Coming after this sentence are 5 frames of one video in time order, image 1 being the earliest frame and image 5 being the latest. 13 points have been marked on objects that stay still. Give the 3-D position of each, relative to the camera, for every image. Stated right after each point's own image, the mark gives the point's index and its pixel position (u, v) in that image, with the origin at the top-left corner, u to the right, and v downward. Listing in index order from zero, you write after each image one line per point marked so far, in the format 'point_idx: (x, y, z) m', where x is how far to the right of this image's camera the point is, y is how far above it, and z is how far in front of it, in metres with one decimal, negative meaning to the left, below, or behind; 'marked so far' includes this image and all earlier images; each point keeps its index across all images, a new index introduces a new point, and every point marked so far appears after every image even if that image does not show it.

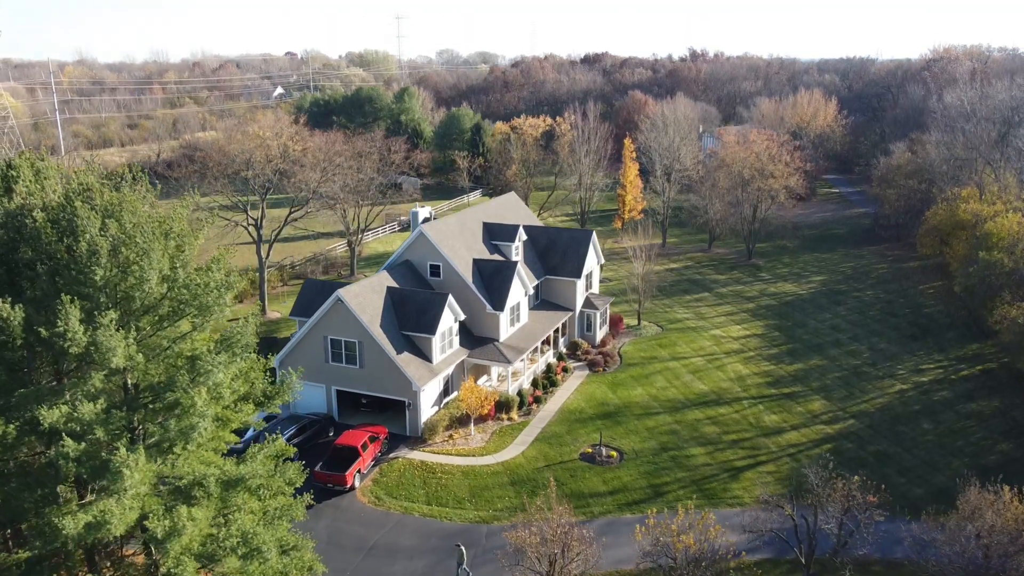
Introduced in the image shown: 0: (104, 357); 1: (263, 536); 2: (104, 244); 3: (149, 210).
0: (-8.8, -1.5, +15.4) m
1: (-6.0, -5.9, +17.0) m
2: (-8.8, +1.0, +15.2) m
3: (-8.3, +1.8, +16.5) m
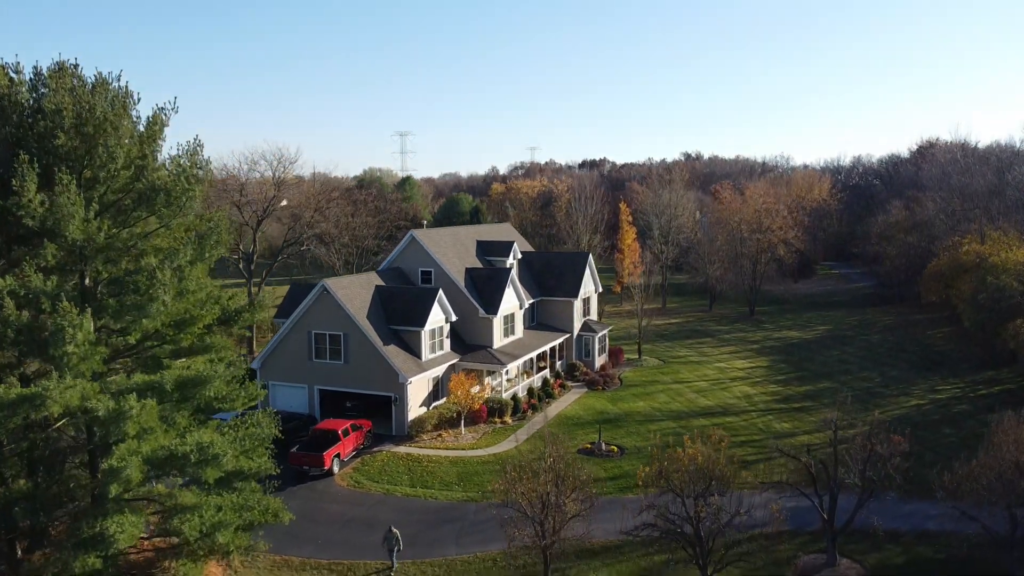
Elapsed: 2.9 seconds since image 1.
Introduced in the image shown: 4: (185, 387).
0: (-9.2, +1.2, +14.4) m
1: (-6.3, -3.3, +15.4) m
2: (-9.2, +3.8, +14.7) m
3: (-8.7, +4.3, +16.0) m
4: (-7.1, -2.2, +15.5) m
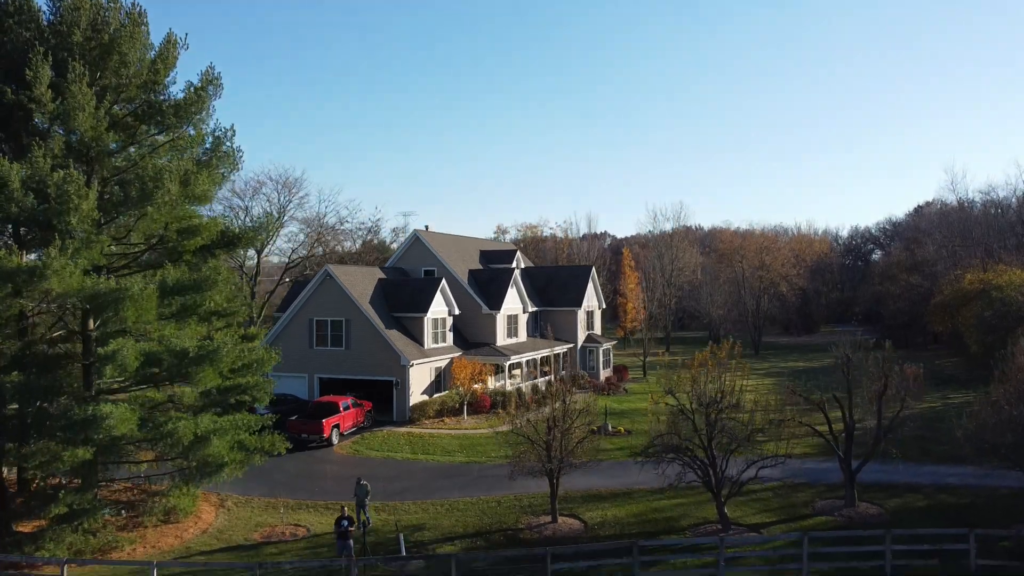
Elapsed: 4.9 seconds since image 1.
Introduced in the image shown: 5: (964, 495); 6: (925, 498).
0: (-9.1, +3.5, +14.6) m
1: (-6.2, -1.2, +15.0) m
2: (-9.1, +6.0, +15.2) m
3: (-8.6, +6.3, +16.6) m
4: (-7.0, 0.0, +15.3) m
5: (+12.2, -5.6, +19.3) m
6: (+11.0, -5.6, +19.1) m
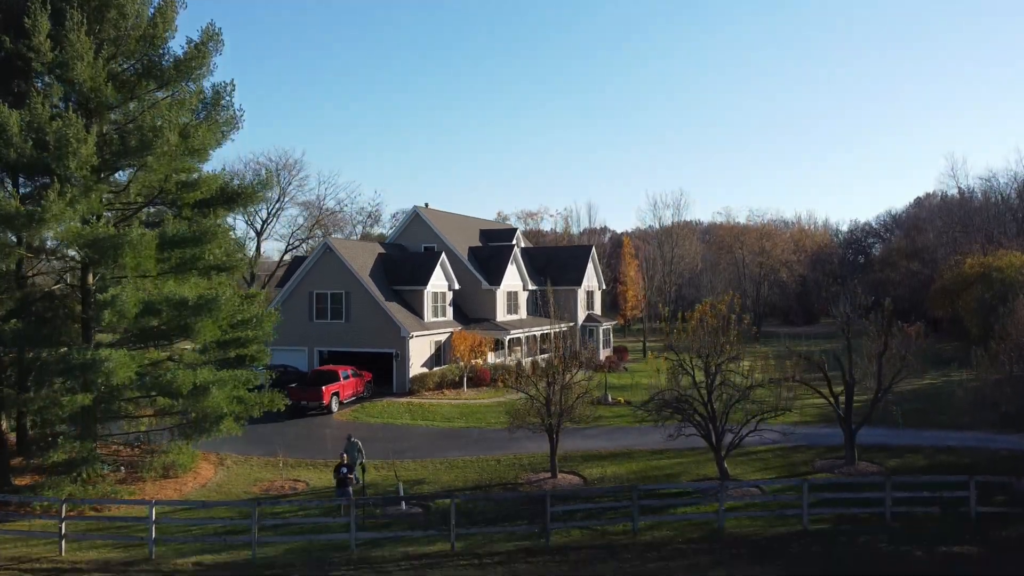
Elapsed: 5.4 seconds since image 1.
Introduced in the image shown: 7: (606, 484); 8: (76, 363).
0: (-9.1, +4.5, +14.6) m
1: (-6.2, -0.1, +15.0) m
2: (-9.1, +7.0, +15.2) m
3: (-8.6, +7.4, +16.6) m
4: (-7.0, +1.1, +15.3) m
5: (+12.2, -4.5, +19.3) m
6: (+11.0, -4.5, +19.0) m
7: (+2.2, -4.5, +16.4) m
8: (-8.2, -1.4, +13.4) m
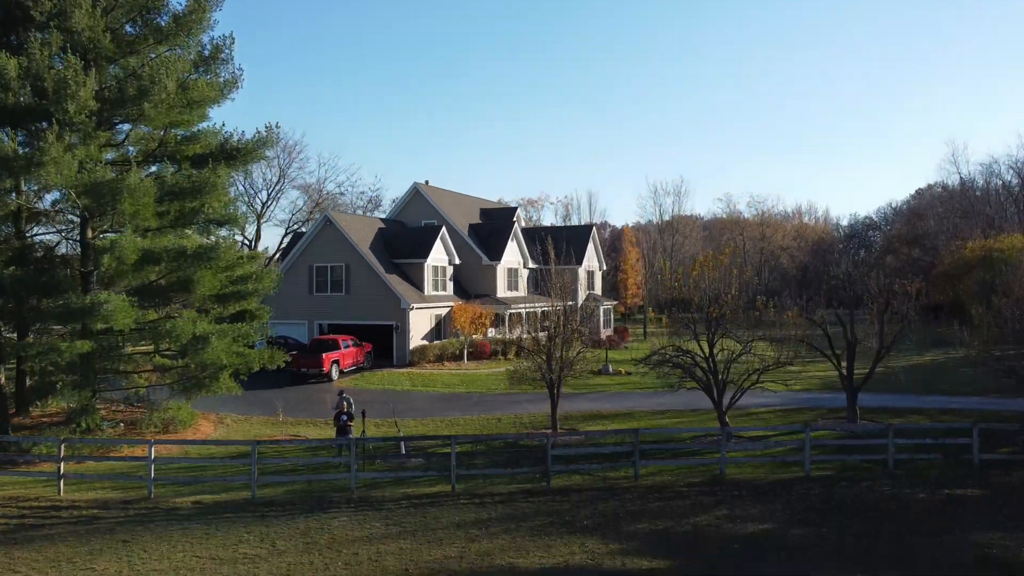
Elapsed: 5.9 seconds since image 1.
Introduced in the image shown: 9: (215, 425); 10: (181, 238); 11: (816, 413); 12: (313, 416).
0: (-9.1, +5.6, +14.5) m
1: (-6.2, +0.9, +14.9) m
2: (-9.1, +8.1, +15.1) m
3: (-8.6, +8.4, +16.5) m
4: (-7.0, +2.1, +15.2) m
5: (+12.2, -3.5, +19.2) m
6: (+11.1, -3.5, +19.0) m
7: (+2.2, -3.5, +16.3) m
8: (-8.2, -0.4, +13.3) m
9: (-7.5, -3.4, +17.8) m
10: (-7.4, +1.2, +15.9) m
11: (+8.3, -3.5, +19.4) m
12: (-5.4, -3.5, +19.3) m
